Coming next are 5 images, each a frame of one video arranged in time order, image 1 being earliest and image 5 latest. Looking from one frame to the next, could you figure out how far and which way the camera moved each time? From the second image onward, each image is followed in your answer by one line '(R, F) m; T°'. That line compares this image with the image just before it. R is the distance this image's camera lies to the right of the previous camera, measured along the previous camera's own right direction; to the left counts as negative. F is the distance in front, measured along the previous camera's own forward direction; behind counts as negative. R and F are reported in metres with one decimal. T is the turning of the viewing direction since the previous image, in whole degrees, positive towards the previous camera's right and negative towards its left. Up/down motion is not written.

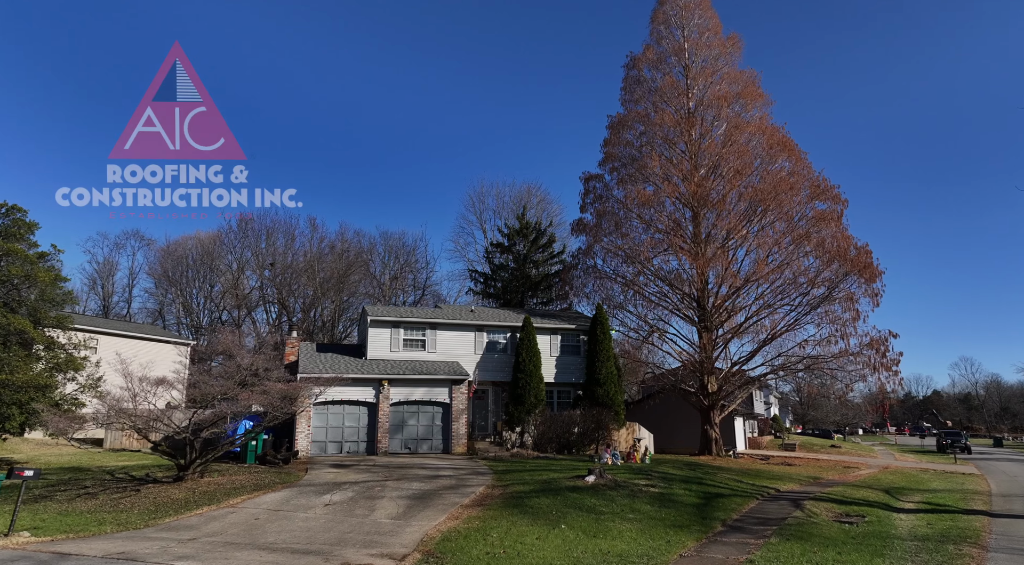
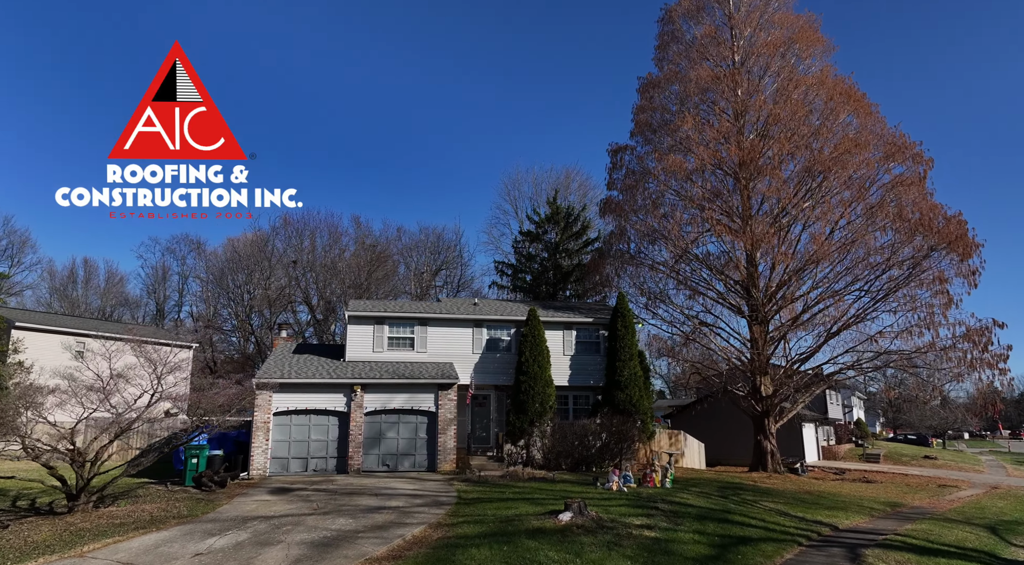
(+2.3, +3.7) m; -7°
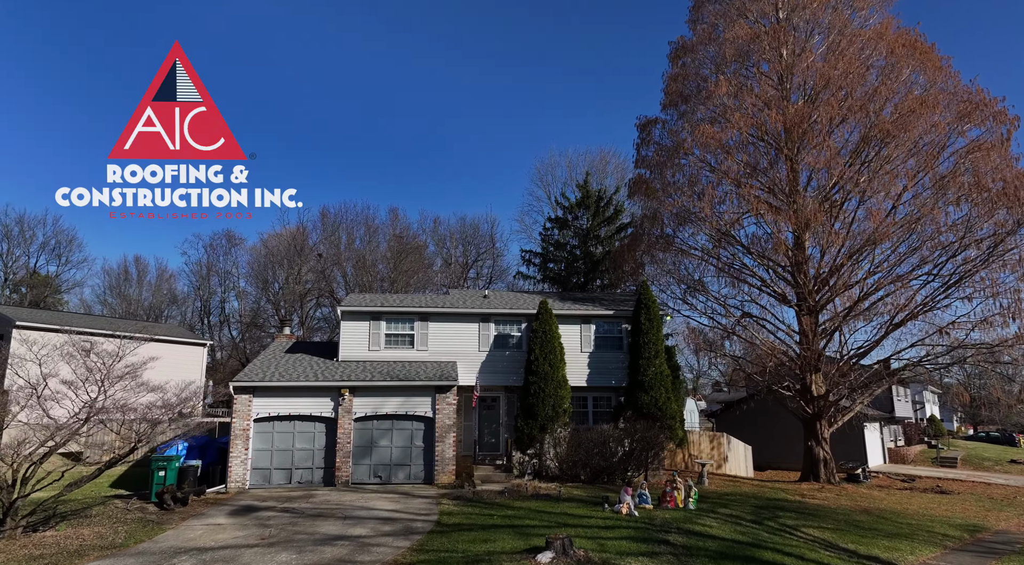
(+1.3, +2.2) m; -5°
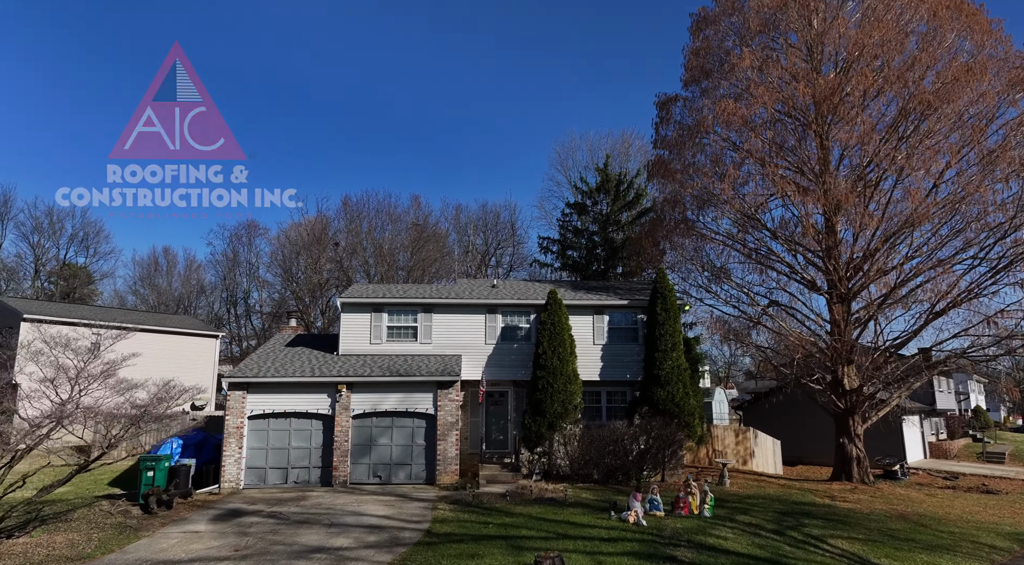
(+0.6, +1.0) m; -3°
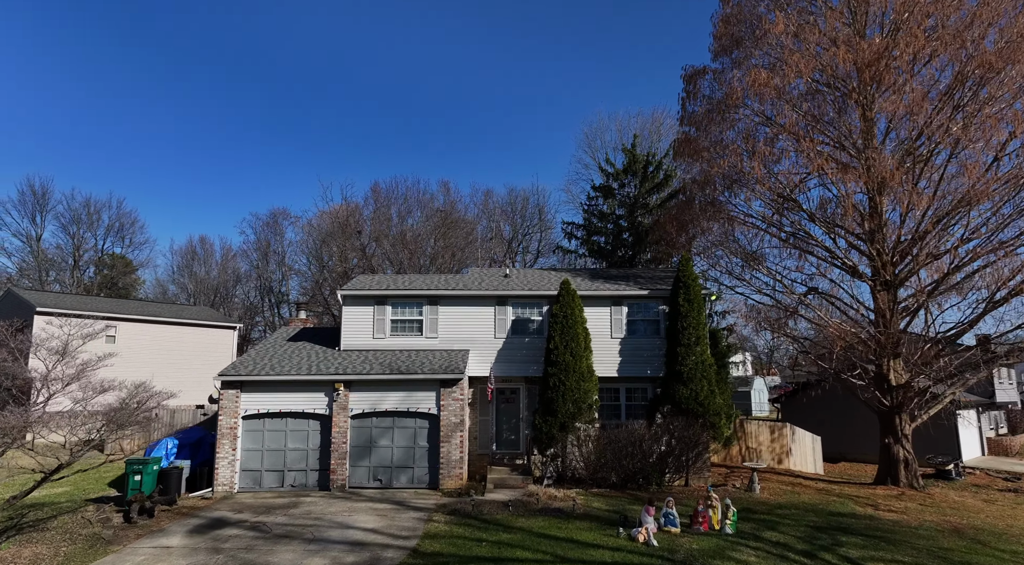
(+0.7, +1.2) m; -3°
